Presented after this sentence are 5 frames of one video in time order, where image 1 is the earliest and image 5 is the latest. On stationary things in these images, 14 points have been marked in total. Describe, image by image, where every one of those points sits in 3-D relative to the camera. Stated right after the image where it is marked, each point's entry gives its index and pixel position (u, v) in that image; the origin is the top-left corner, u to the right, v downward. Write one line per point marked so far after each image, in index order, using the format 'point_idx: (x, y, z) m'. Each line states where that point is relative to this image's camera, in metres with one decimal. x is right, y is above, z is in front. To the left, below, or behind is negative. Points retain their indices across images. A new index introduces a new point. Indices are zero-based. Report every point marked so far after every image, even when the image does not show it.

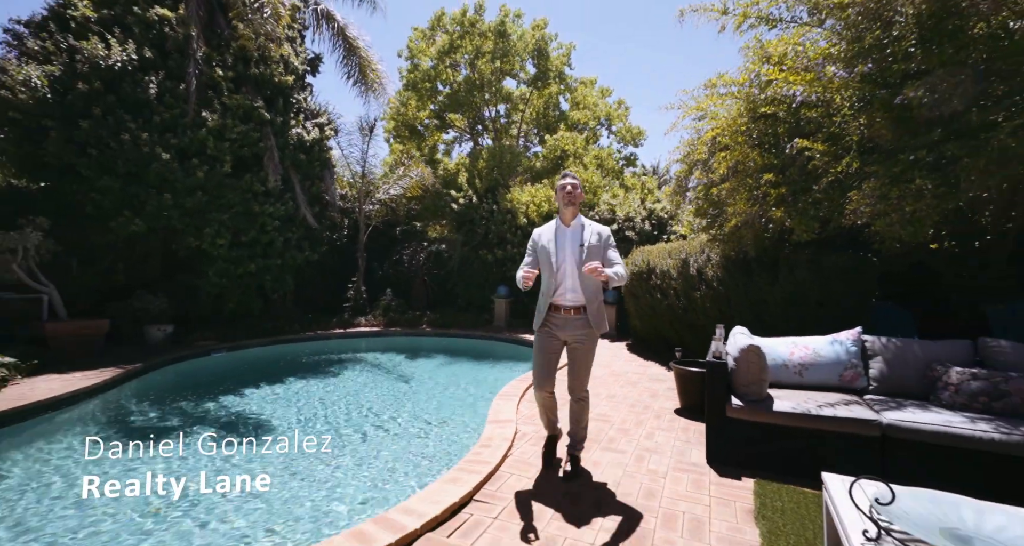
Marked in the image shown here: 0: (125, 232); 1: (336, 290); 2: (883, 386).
0: (-6.1, +0.7, +7.2) m
1: (-4.4, -0.4, +11.5) m
2: (+2.6, -0.8, +3.2) m
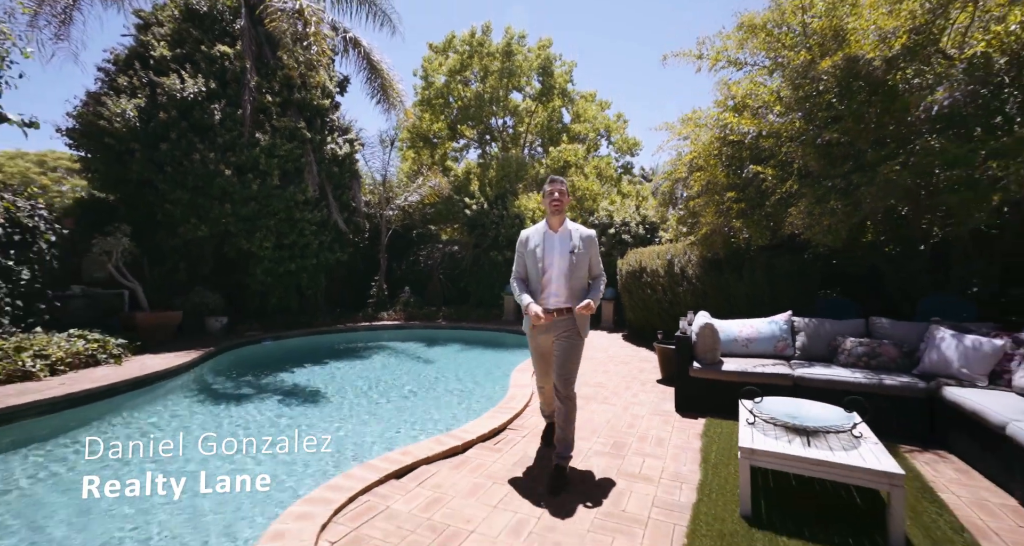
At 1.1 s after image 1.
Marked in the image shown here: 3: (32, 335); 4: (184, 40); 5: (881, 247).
0: (-5.9, +0.7, +8.5) m
1: (-4.2, -0.4, +12.7) m
2: (+2.8, -0.8, +4.4) m
3: (-6.1, -0.8, +5.9) m
4: (-6.0, +4.3, +8.5) m
5: (+4.7, +0.3, +5.7) m
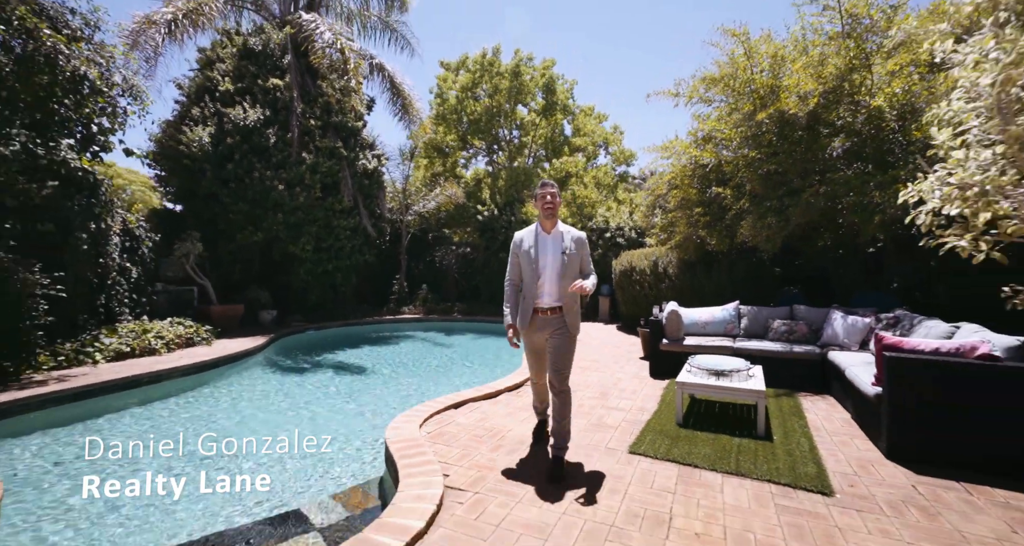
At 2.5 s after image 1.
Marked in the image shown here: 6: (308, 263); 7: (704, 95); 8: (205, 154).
0: (-5.7, +0.7, +10.0) m
1: (-4.0, -0.4, +14.2) m
2: (+3.0, -0.8, +5.9) m
3: (-5.9, -0.8, +7.4) m
4: (-5.8, +4.3, +10.0) m
5: (+4.9, +0.3, +7.2) m
6: (-4.8, +0.2, +10.8) m
7: (+3.1, +2.9, +7.4) m
8: (-6.3, +2.4, +9.4) m
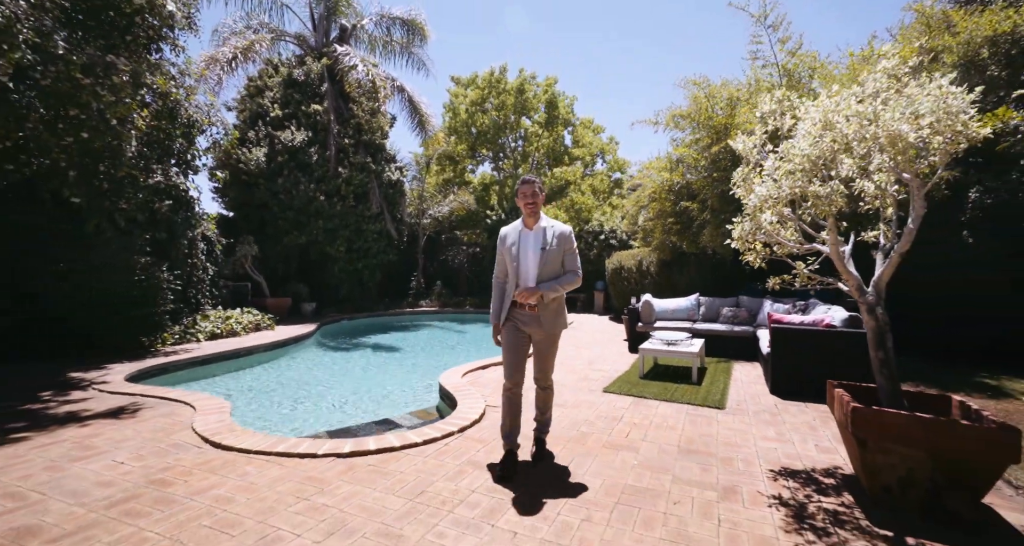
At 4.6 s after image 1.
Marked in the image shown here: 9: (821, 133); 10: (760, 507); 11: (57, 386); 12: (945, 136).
0: (-5.6, +0.7, +11.7) m
1: (-3.8, -0.3, +15.9) m
2: (+3.2, -0.7, +7.6) m
3: (-5.8, -0.7, +9.1) m
4: (-5.7, +4.3, +11.6) m
5: (+5.0, +0.4, +8.8) m
6: (-4.7, +0.3, +12.5) m
7: (+3.2, +2.9, +9.0) m
8: (-6.1, +2.5, +11.0) m
9: (+1.8, +0.8, +2.7) m
10: (+1.4, -1.3, +2.5) m
11: (-4.5, -1.1, +4.6) m
12: (+2.2, +0.7, +2.4) m
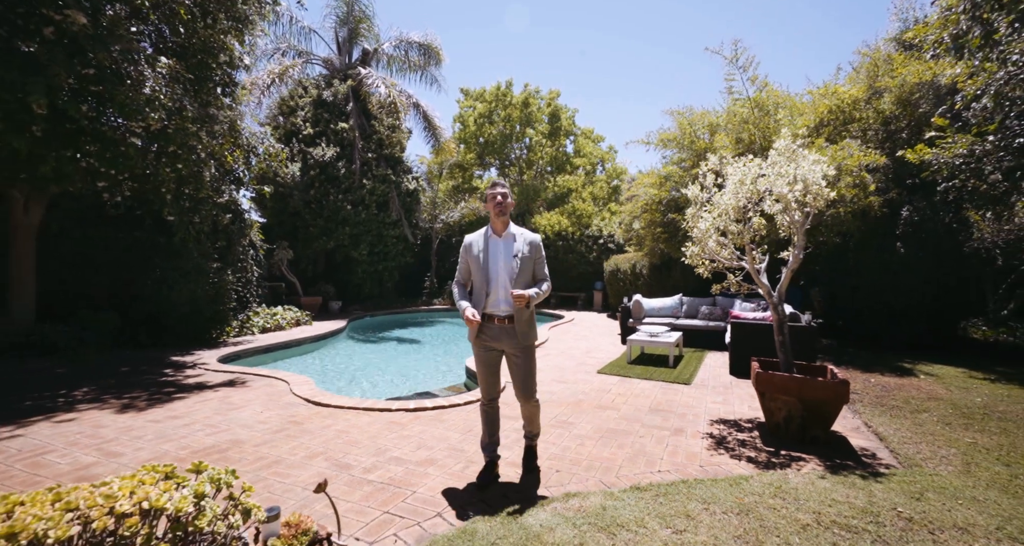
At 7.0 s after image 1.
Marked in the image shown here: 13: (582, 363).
0: (-5.4, +0.7, +13.0) m
1: (-3.6, -0.3, +17.2) m
2: (+3.4, -0.8, +8.8) m
3: (-5.6, -0.8, +10.4) m
4: (-5.5, +4.3, +12.9) m
5: (+5.2, +0.3, +10.1) m
6: (-4.5, +0.3, +13.8) m
7: (+3.4, +2.9, +10.3) m
8: (-5.9, +2.5, +12.3) m
9: (+2.0, +0.7, +3.9) m
10: (+1.5, -1.4, +3.8) m
11: (-4.4, -1.2, +5.9) m
12: (+2.4, +0.6, +3.7) m
13: (+1.0, -1.4, +6.8) m
